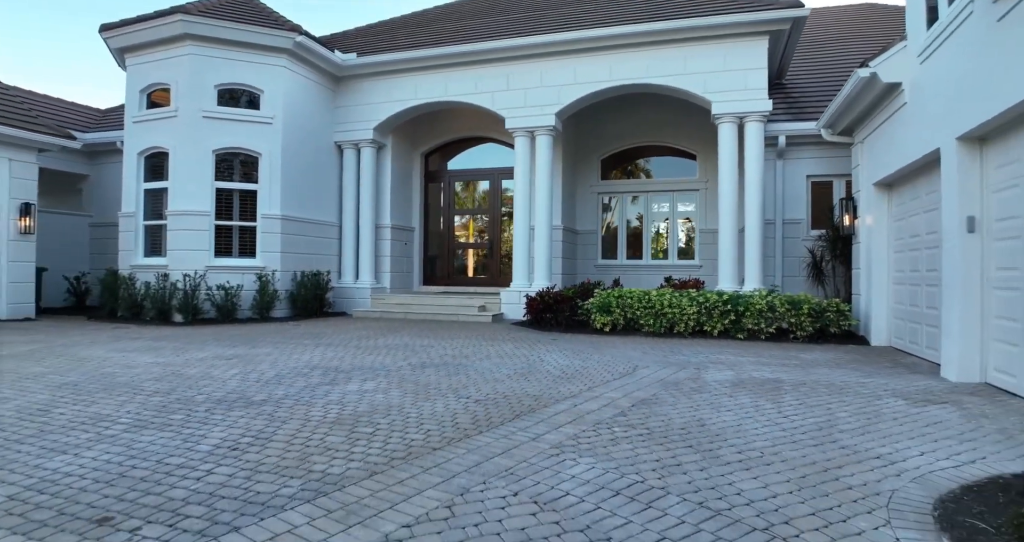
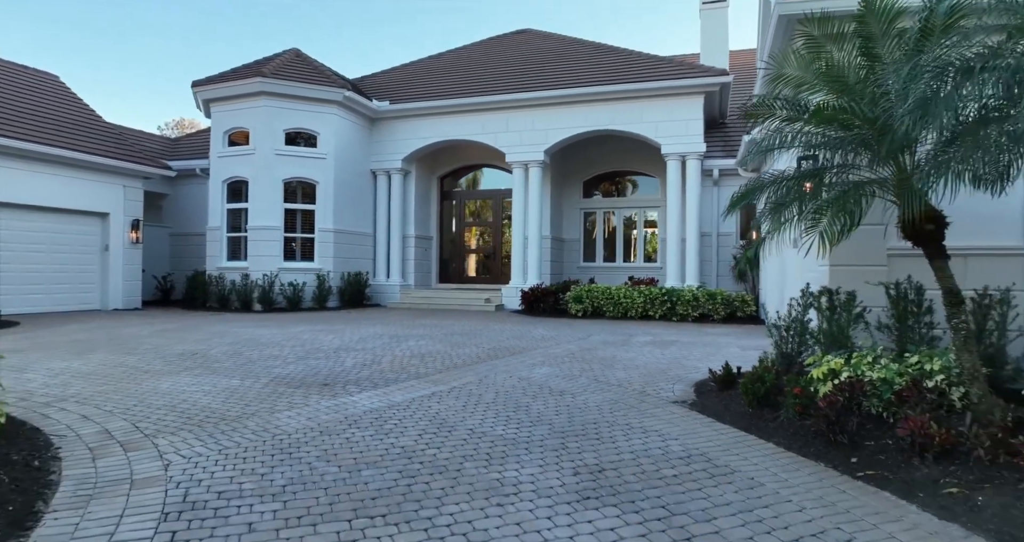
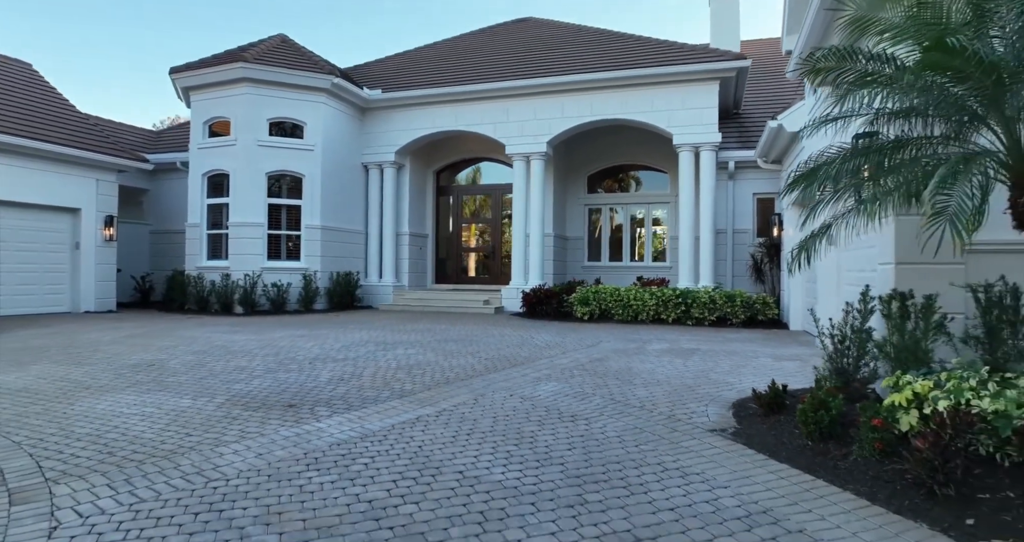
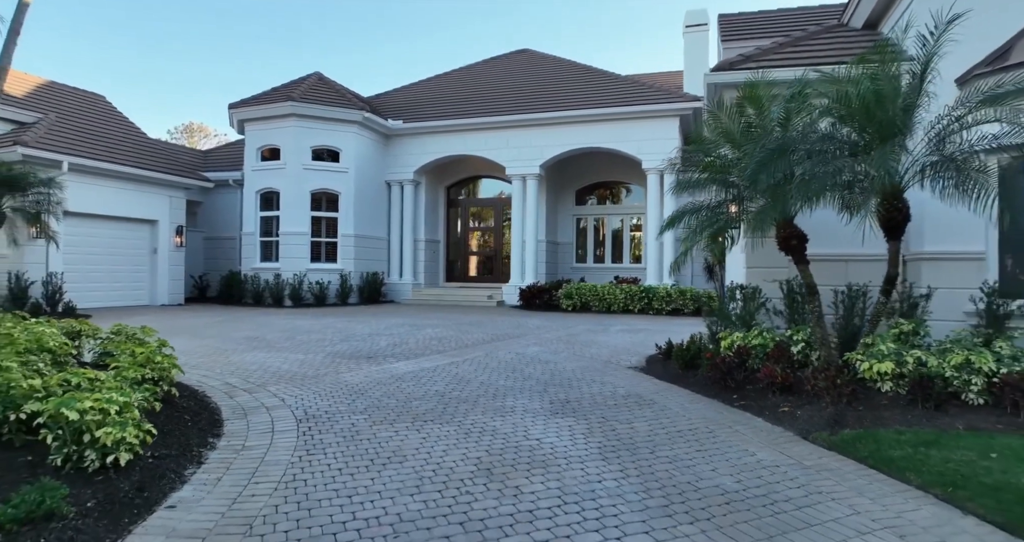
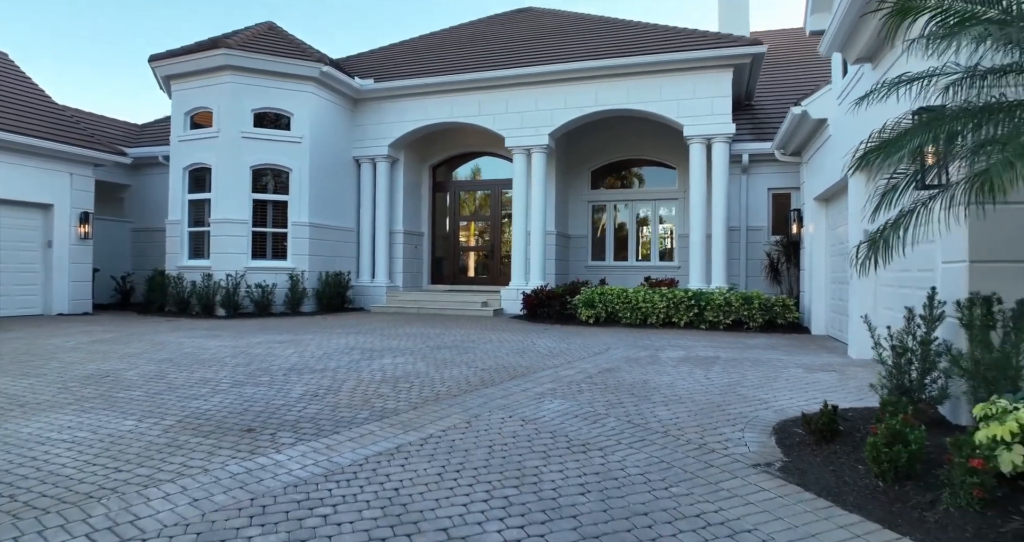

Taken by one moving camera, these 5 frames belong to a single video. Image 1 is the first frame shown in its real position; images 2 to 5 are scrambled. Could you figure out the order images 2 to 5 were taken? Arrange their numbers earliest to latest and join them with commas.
5, 3, 2, 4
